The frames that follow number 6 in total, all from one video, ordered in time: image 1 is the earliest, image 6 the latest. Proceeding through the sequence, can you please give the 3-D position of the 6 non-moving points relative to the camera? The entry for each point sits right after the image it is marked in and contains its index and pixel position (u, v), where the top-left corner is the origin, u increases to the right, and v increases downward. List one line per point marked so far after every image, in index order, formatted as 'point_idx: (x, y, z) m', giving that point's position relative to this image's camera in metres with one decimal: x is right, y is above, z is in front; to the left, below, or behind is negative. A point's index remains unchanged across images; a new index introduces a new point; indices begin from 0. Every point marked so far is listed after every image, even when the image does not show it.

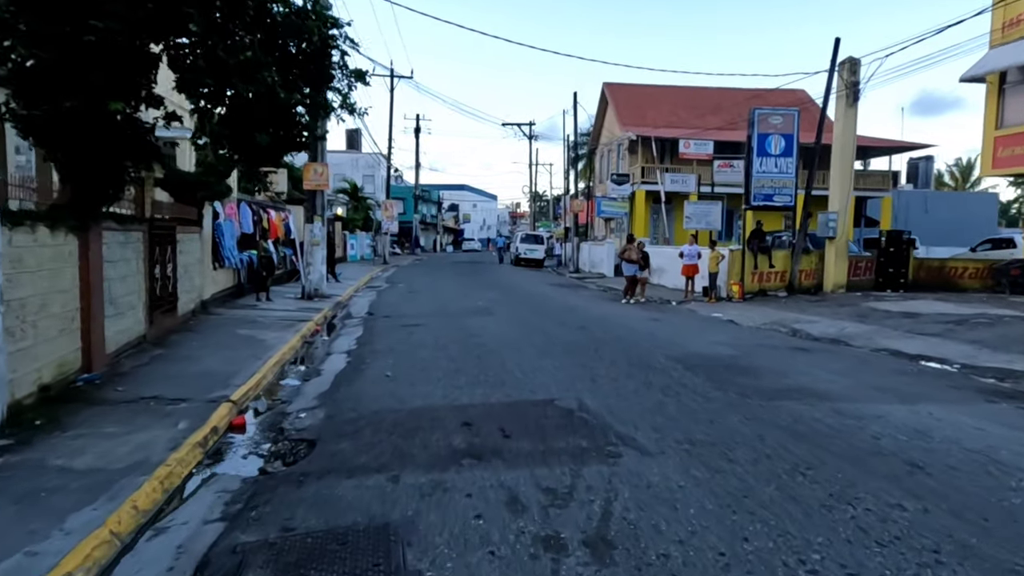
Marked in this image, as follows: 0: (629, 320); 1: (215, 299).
0: (+3.0, -0.8, +16.7) m
1: (-8.0, -0.3, +17.4) m
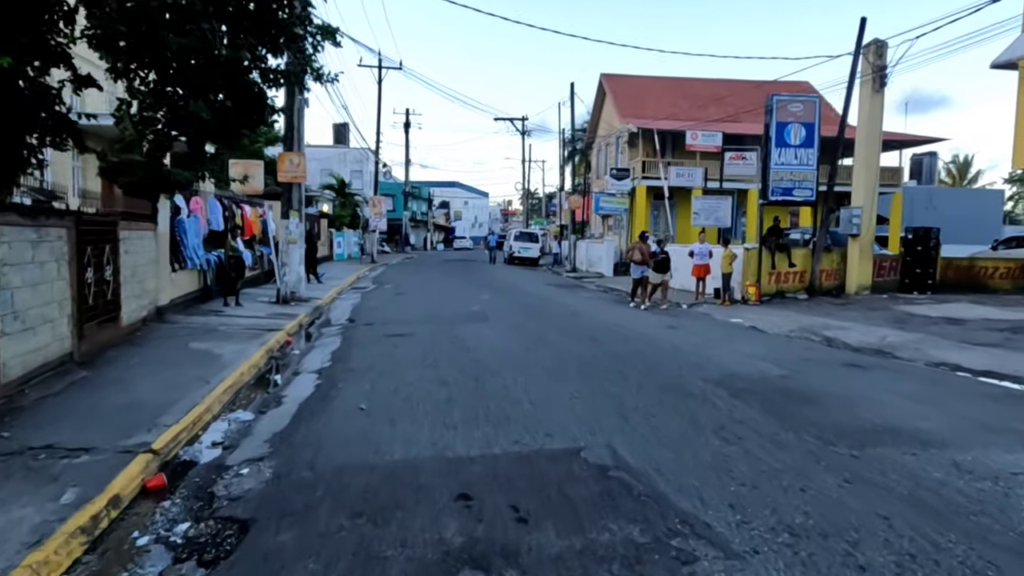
0: (+3.0, -0.9, +14.8) m
1: (-8.0, -0.4, +15.4) m
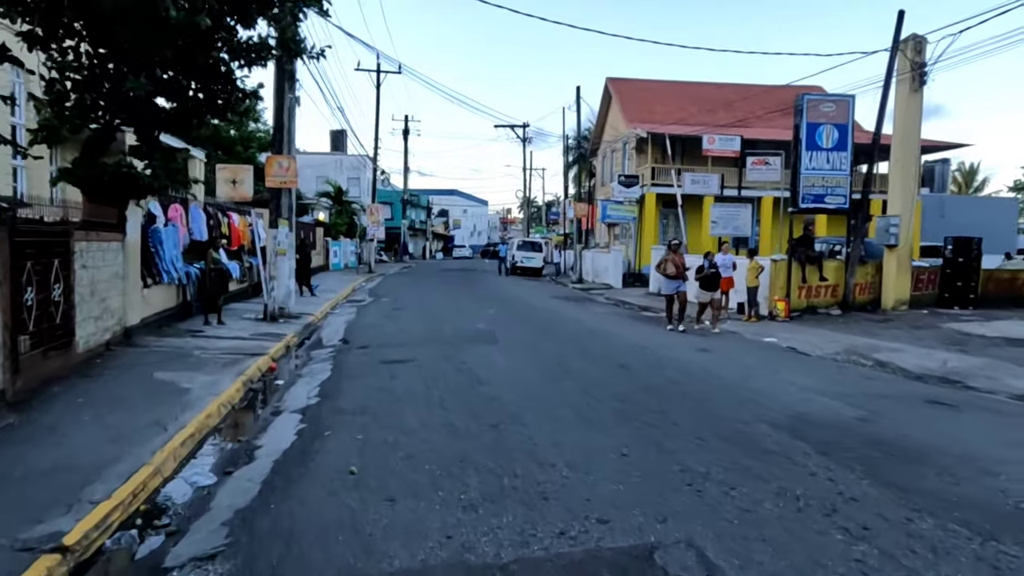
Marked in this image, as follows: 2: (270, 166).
0: (+3.3, -1.3, +13.1) m
1: (-7.7, -0.8, +13.7) m
2: (-6.5, +3.2, +17.2) m
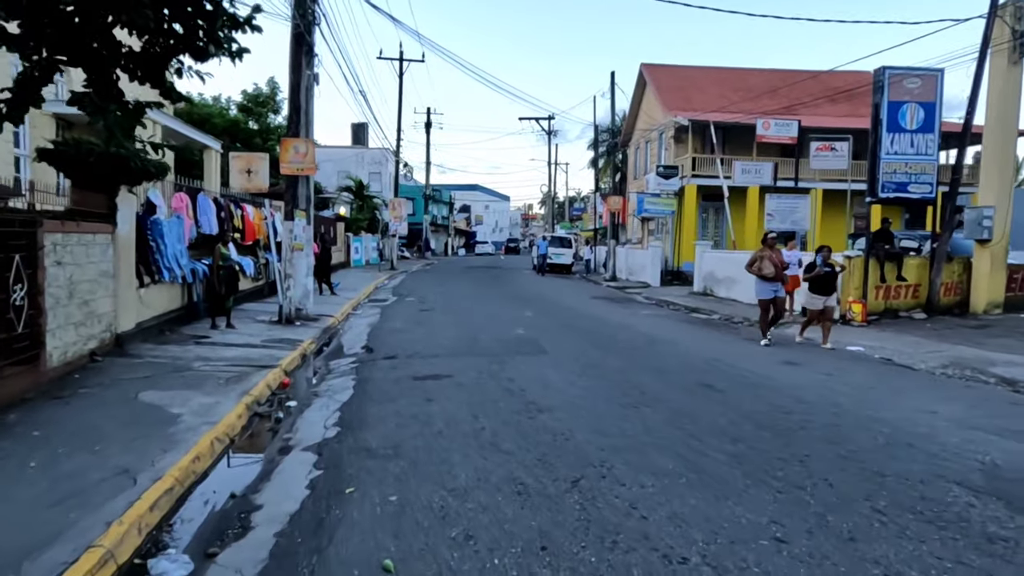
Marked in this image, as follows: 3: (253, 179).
0: (+4.2, -1.3, +11.0) m
1: (-6.8, -0.8, +11.9) m
2: (-5.4, +3.2, +15.4) m
3: (-7.0, +3.0, +17.6) m
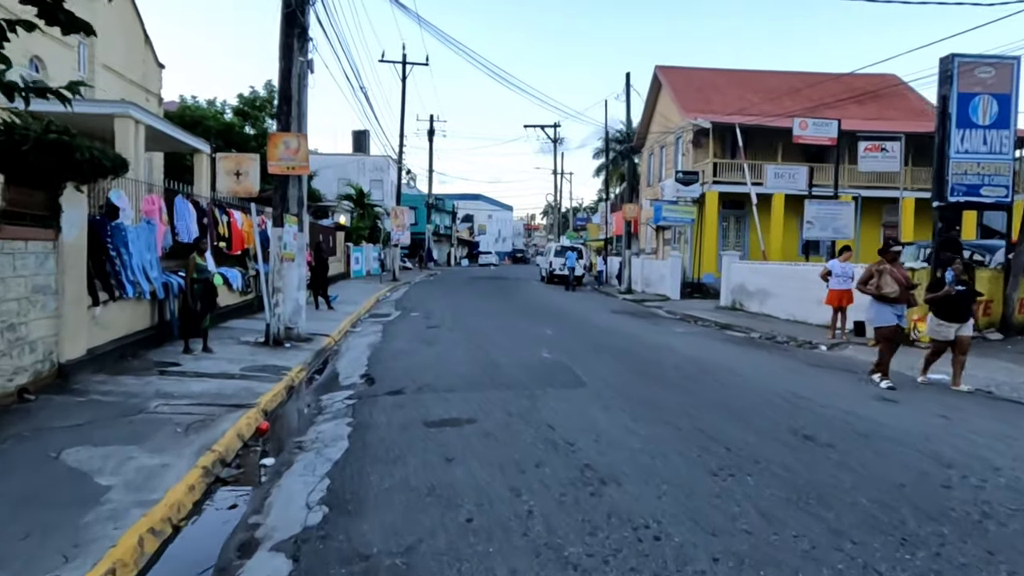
0: (+4.6, -1.6, +9.0) m
1: (-6.4, -1.1, +9.9) m
2: (-4.9, +2.9, +13.4) m
3: (-6.6, +2.6, +15.6) m
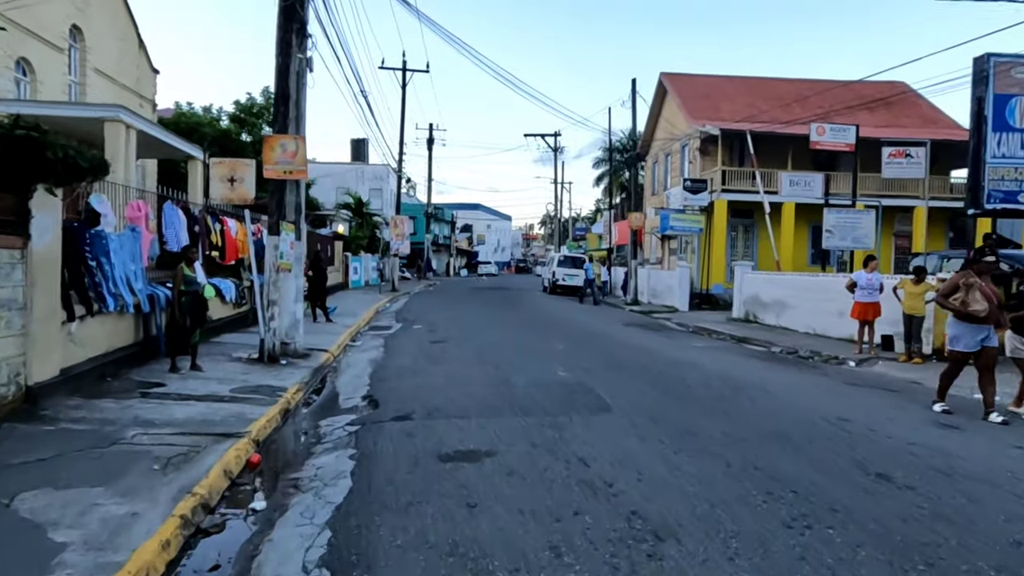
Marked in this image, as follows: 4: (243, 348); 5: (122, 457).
0: (+4.9, -1.7, +8.1) m
1: (-6.1, -1.2, +8.9) m
2: (-4.7, +2.7, +12.5) m
3: (-6.3, +2.3, +14.7) m
4: (-5.8, -1.3, +13.9) m
5: (-4.0, -1.7, +6.7) m
